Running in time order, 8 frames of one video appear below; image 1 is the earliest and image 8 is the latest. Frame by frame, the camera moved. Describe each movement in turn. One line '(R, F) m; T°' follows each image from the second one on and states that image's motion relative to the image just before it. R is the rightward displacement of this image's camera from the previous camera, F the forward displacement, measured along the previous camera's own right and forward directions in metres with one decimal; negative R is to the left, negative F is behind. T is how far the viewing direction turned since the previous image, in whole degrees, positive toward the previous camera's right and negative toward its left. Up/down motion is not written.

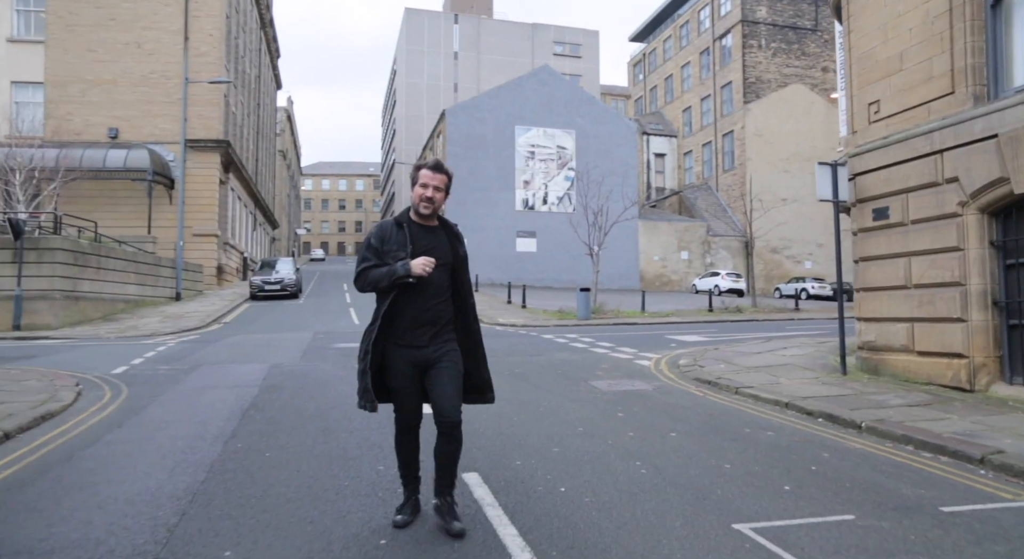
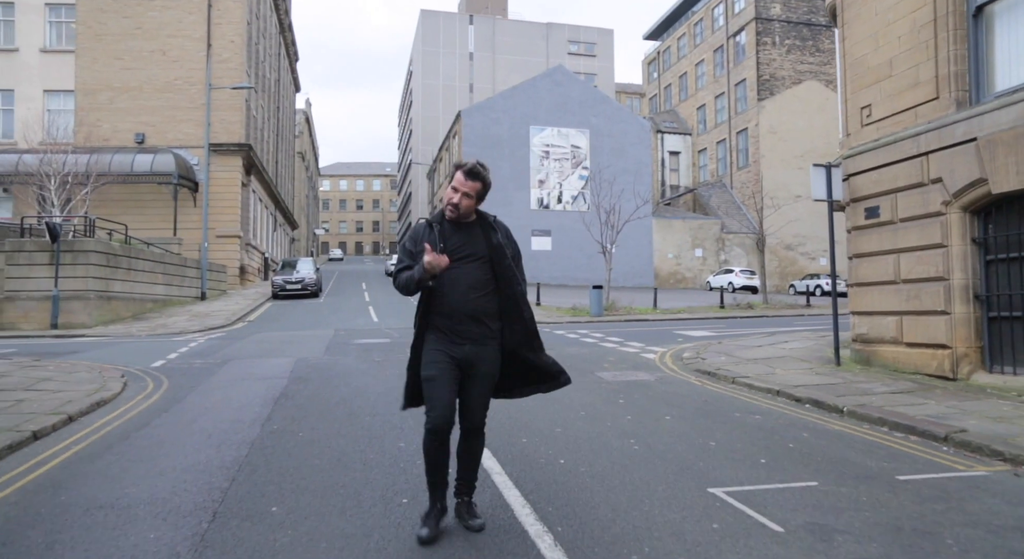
(+0.1, -0.6) m; -2°
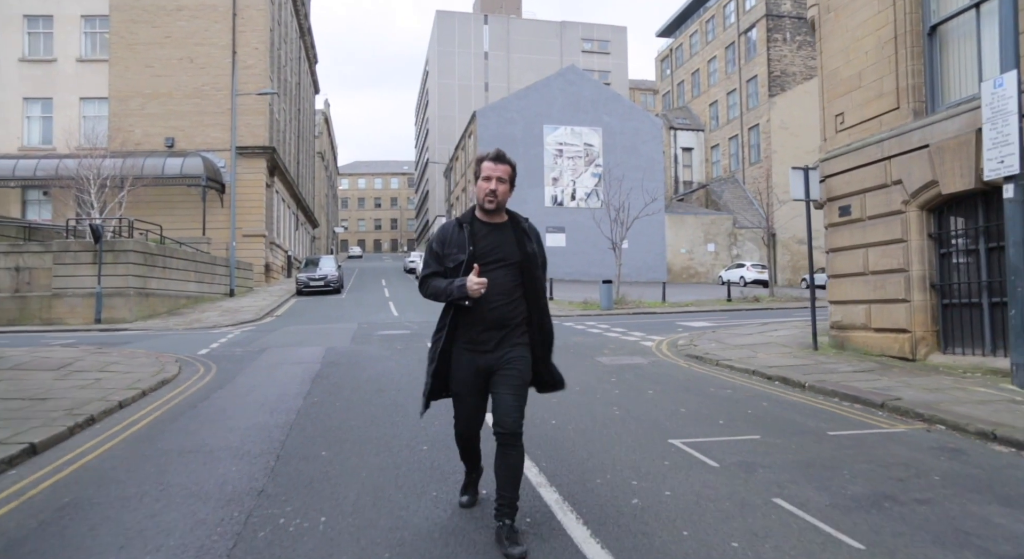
(+0.2, -1.2) m; -2°
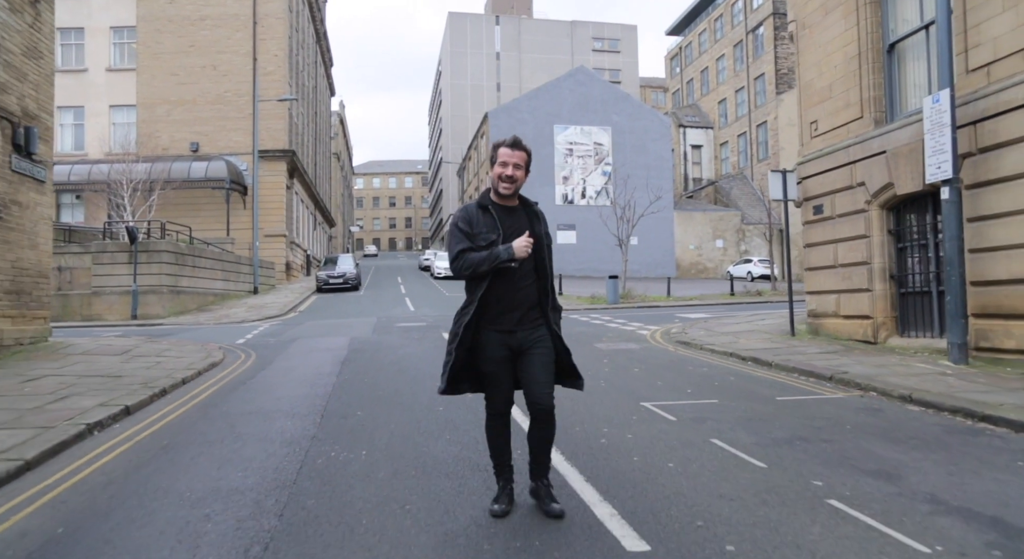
(+0.2, -1.3) m; -1°
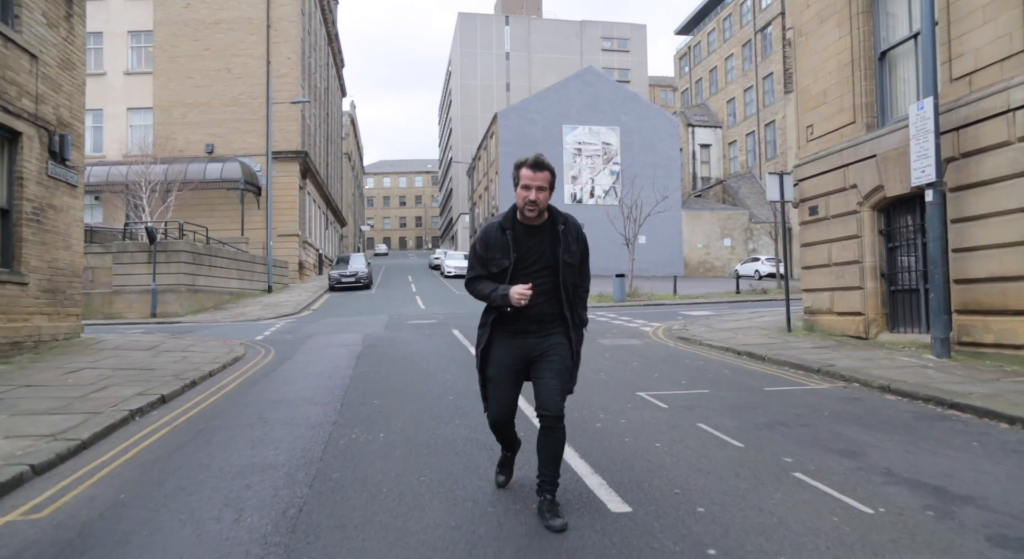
(+0.1, -0.5) m; -1°
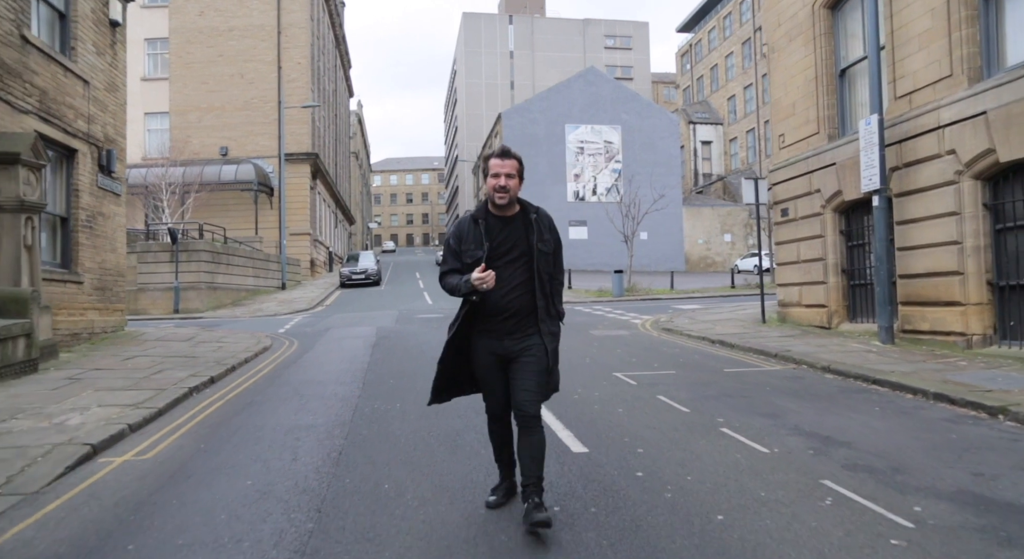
(+0.2, -1.3) m; -1°
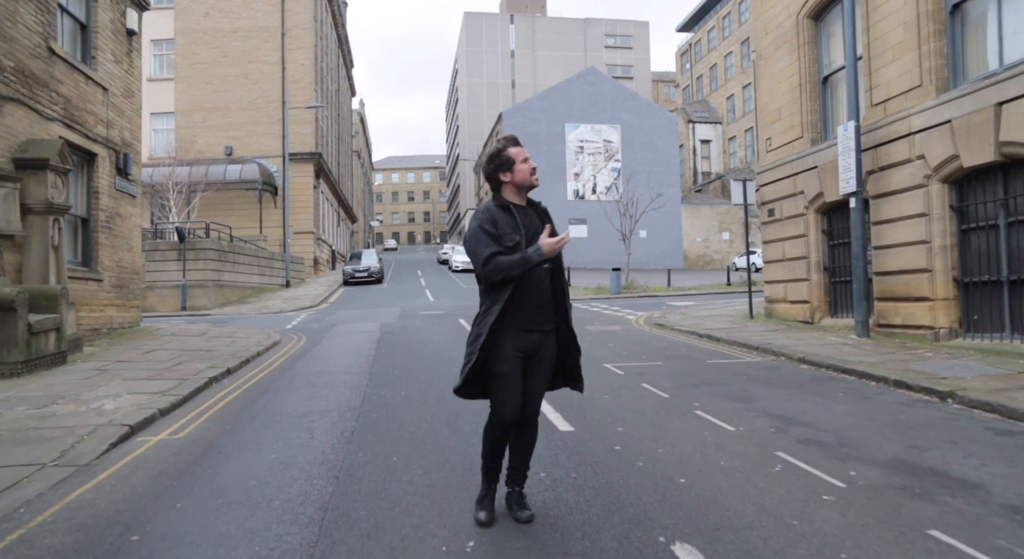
(+0.1, -0.6) m; 0°
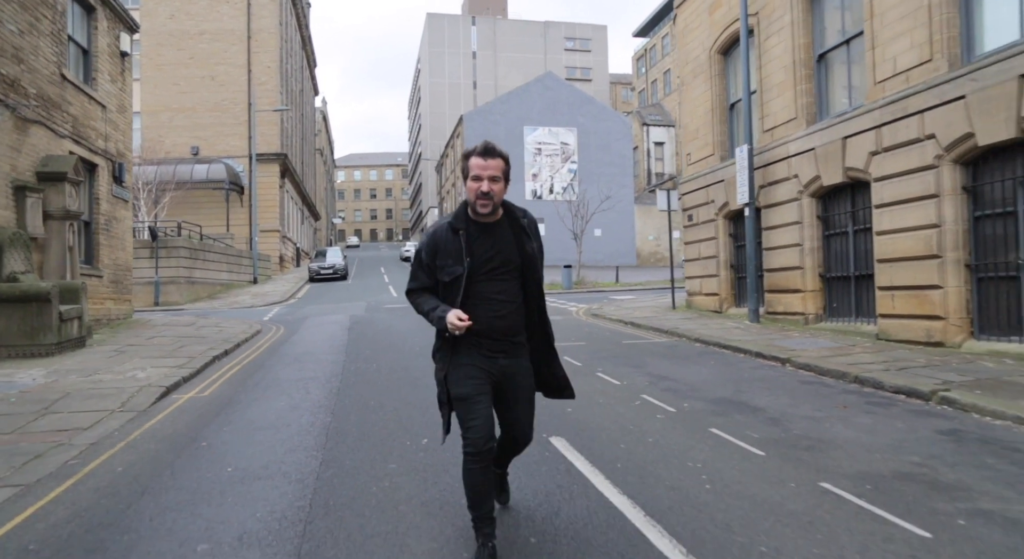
(+0.2, -2.1) m; +3°
